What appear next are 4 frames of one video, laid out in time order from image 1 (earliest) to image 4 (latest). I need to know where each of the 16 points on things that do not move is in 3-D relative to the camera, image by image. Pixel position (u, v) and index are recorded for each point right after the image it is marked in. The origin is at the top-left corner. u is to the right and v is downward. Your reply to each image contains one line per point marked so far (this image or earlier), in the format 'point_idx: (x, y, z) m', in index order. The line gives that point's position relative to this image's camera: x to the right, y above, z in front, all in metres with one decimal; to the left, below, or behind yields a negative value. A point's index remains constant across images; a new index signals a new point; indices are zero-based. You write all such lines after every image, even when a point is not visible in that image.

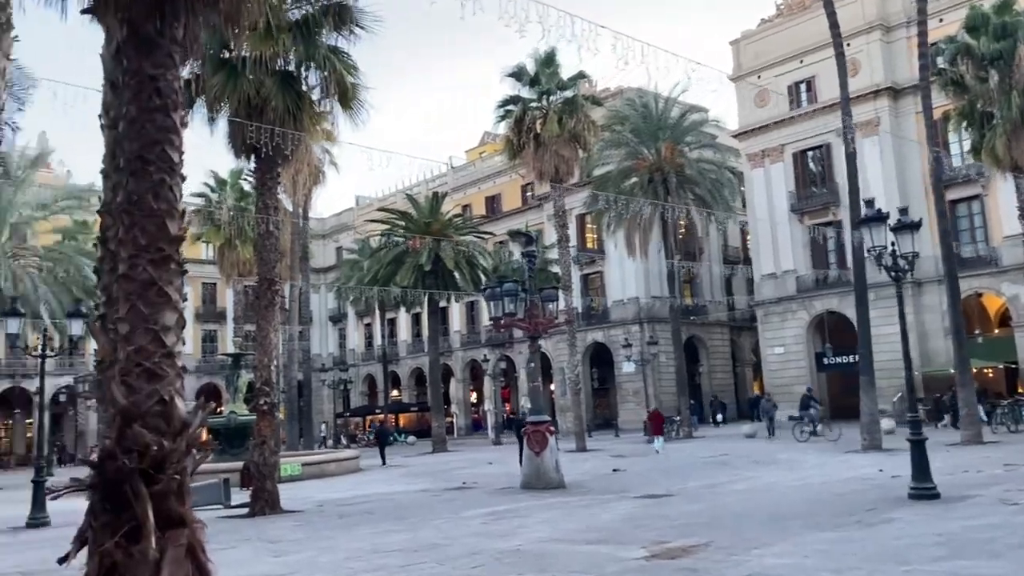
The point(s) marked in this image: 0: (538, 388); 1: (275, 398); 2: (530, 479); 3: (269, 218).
0: (+0.4, -1.7, +14.4) m
1: (-3.5, -1.6, +13.0) m
2: (+0.3, -3.1, +14.2) m
3: (-3.7, +1.1, +13.4) m
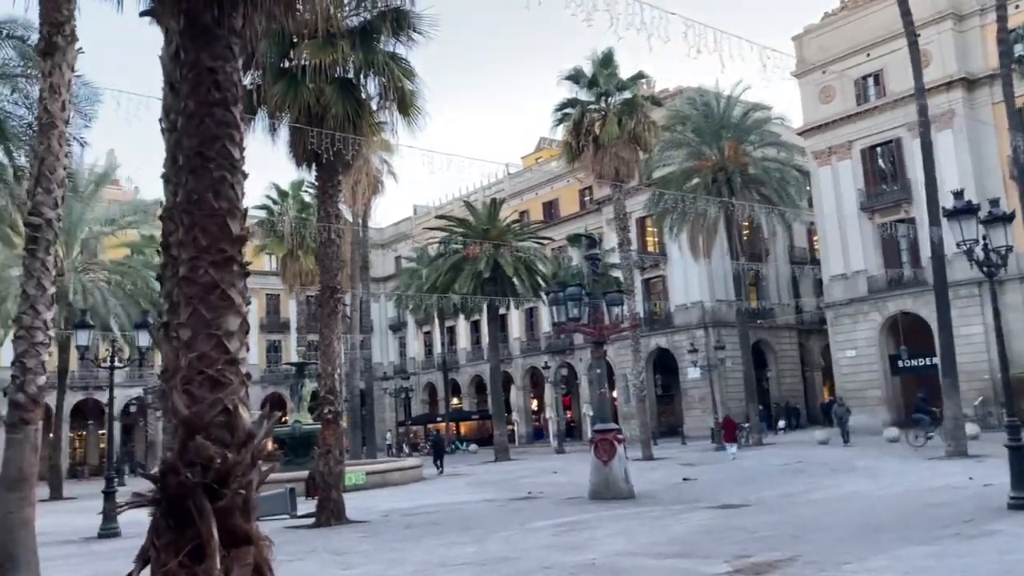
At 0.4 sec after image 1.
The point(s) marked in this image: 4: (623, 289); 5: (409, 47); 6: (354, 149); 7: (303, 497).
0: (+1.5, -1.7, +14.0) m
1: (-2.5, -1.7, +12.9) m
2: (+1.4, -3.2, +13.8) m
3: (-2.8, +0.9, +13.3) m
4: (+1.9, 0.0, +15.0) m
5: (-1.7, +3.9, +14.3) m
6: (-2.5, +2.2, +13.6) m
7: (-4.2, -4.2, +17.6) m
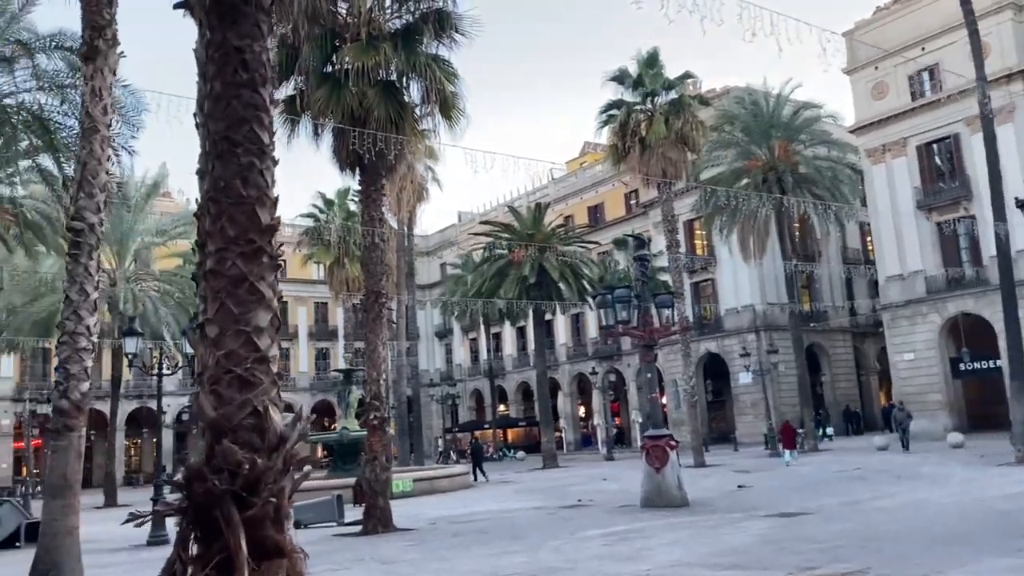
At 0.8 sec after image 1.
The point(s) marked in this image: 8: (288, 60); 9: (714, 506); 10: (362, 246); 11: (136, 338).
0: (+2.3, -1.8, +13.6) m
1: (-1.8, -1.8, +12.7) m
2: (+2.1, -3.2, +13.4) m
3: (-2.1, +0.9, +13.1) m
4: (+2.7, 0.0, +14.6) m
5: (-1.0, +3.9, +14.1) m
6: (-1.8, +2.1, +13.4) m
7: (-3.2, -4.3, +17.5) m
8: (-3.4, +3.5, +13.3) m
9: (+3.1, -3.3, +13.2) m
10: (-2.3, +0.6, +13.1) m
11: (-7.0, -0.9, +16.2) m
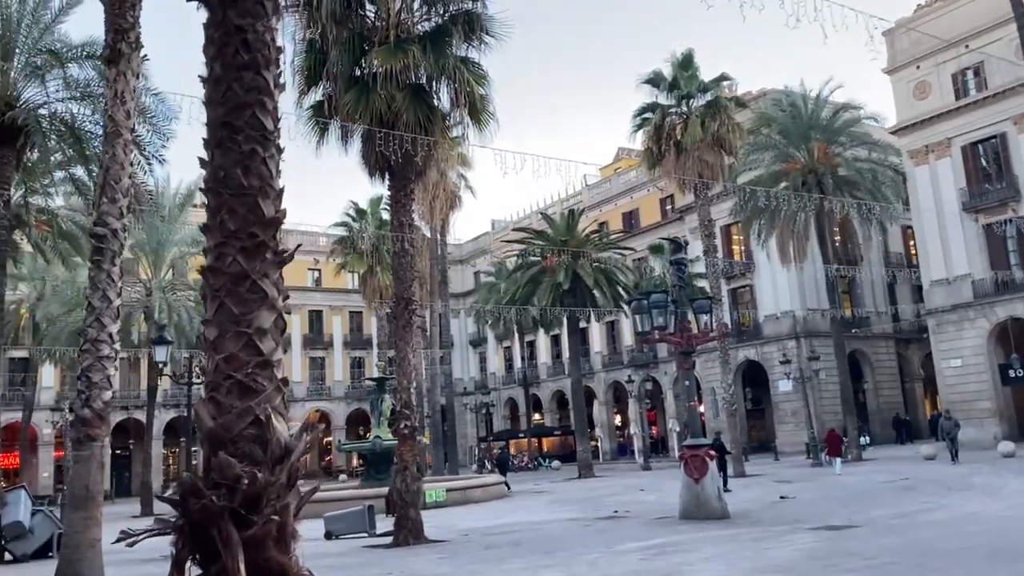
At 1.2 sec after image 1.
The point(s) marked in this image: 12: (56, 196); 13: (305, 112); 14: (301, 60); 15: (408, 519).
0: (+2.8, -1.8, +13.2) m
1: (-1.4, -1.9, +12.5) m
2: (+2.7, -3.3, +13.0) m
3: (-1.6, +0.8, +12.9) m
4: (+3.2, -0.1, +14.2) m
5: (-0.5, +3.8, +13.9) m
6: (-1.3, +2.0, +13.2) m
7: (-2.6, -4.5, +17.2) m
8: (-3.0, +3.4, +13.2) m
9: (+3.6, -3.4, +12.7) m
10: (-1.8, +0.5, +12.9) m
11: (-6.4, -1.1, +16.2) m
12: (-9.6, +1.9, +18.4) m
13: (-3.2, +2.7, +13.5) m
14: (-3.2, +3.5, +13.2) m
15: (-1.5, -3.3, +12.3) m
